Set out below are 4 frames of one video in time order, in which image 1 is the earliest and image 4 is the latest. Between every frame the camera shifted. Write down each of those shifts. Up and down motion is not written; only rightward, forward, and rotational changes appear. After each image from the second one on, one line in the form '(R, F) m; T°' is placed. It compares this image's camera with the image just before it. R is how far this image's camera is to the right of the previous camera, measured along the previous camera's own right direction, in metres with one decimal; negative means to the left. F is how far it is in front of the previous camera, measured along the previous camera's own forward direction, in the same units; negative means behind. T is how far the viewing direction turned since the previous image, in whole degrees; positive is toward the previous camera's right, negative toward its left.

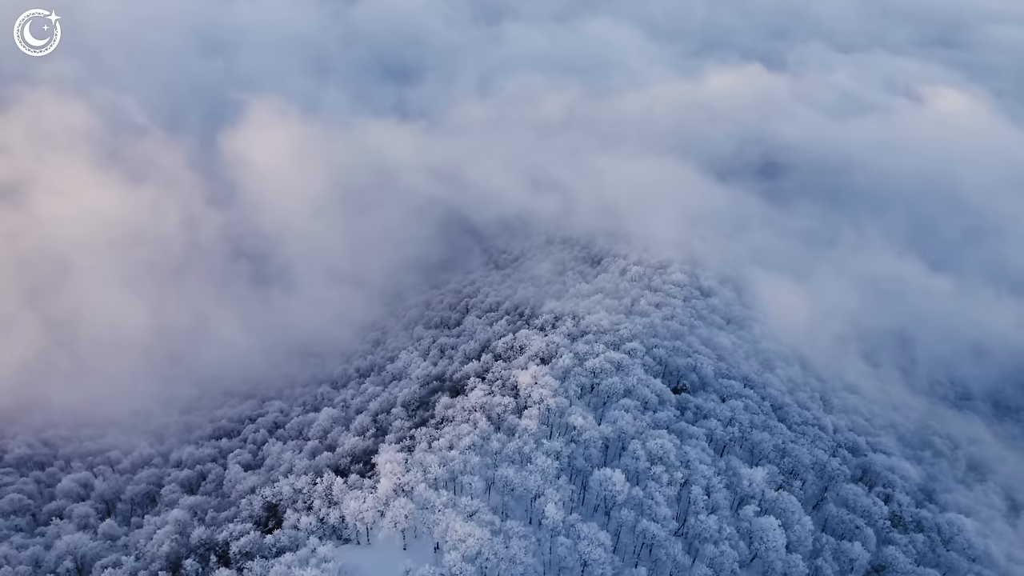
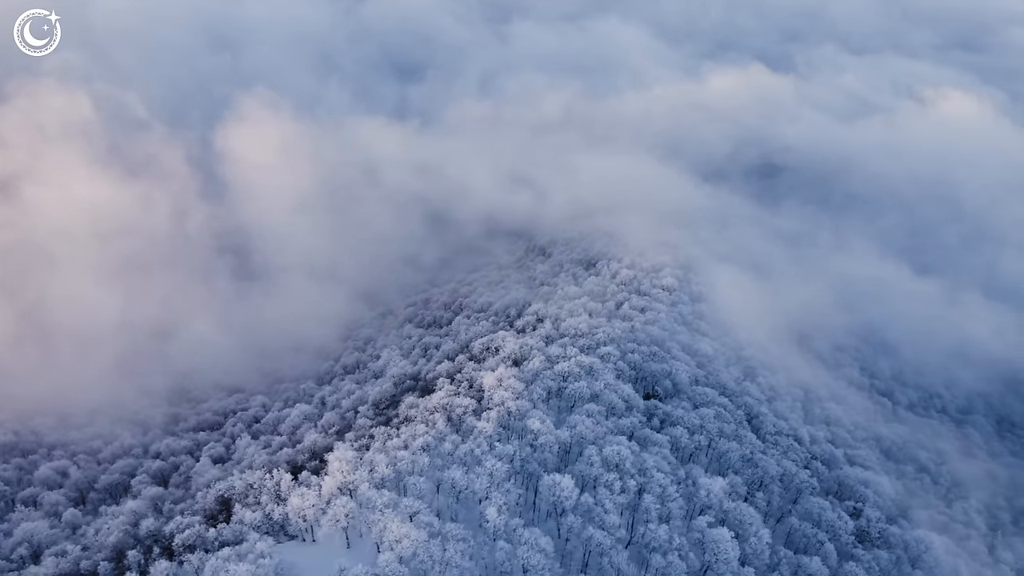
(+12.2, +0.6) m; -2°
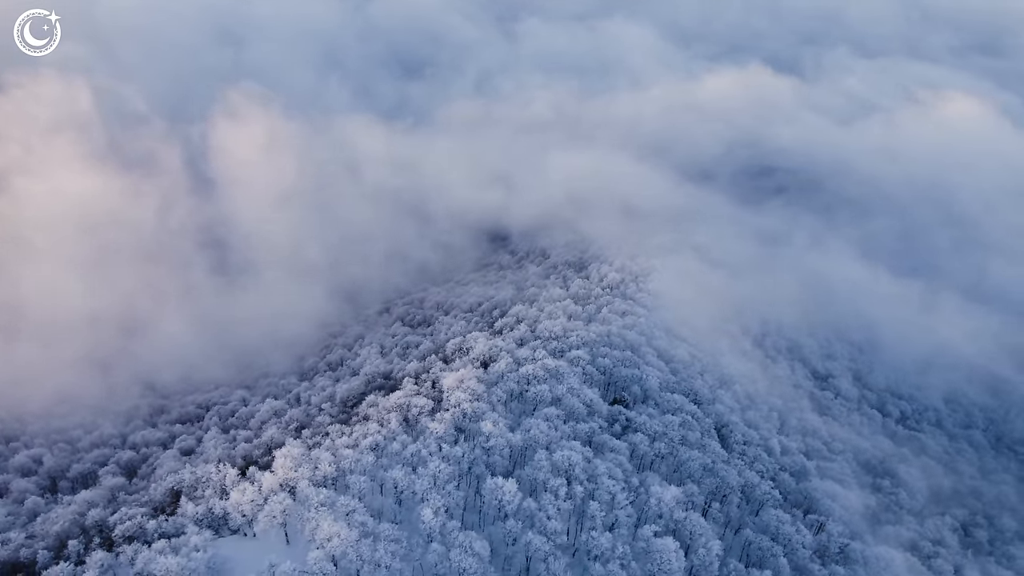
(+13.2, +0.7) m; -2°
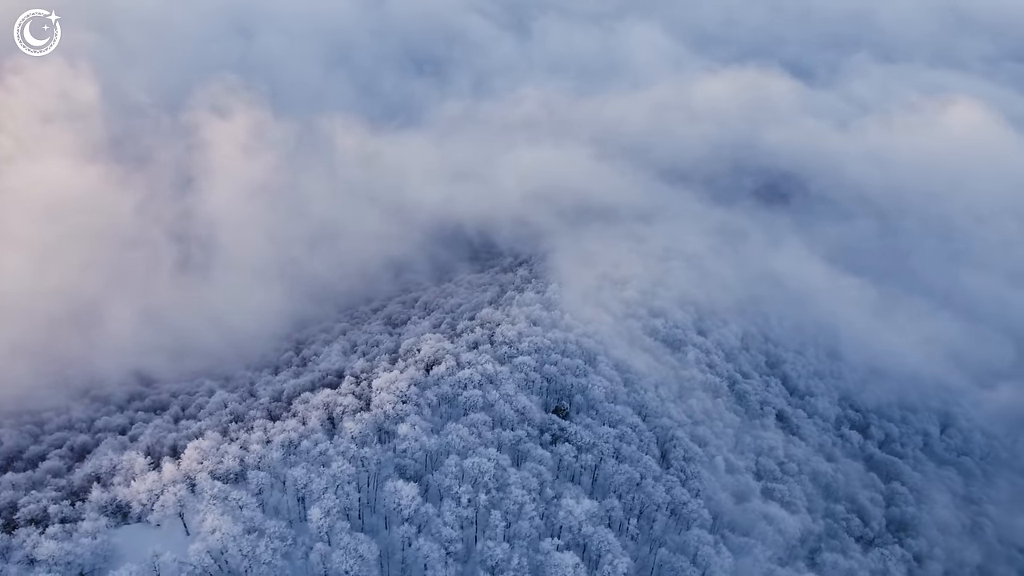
(+22.9, +1.9) m; -4°
